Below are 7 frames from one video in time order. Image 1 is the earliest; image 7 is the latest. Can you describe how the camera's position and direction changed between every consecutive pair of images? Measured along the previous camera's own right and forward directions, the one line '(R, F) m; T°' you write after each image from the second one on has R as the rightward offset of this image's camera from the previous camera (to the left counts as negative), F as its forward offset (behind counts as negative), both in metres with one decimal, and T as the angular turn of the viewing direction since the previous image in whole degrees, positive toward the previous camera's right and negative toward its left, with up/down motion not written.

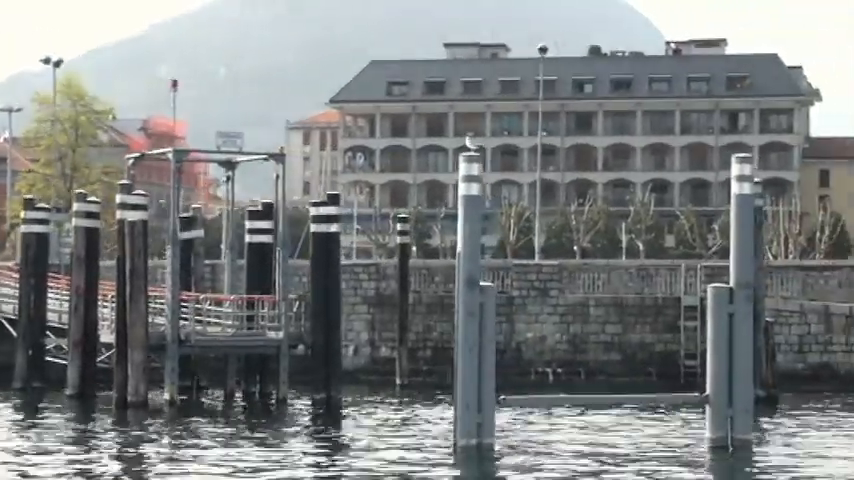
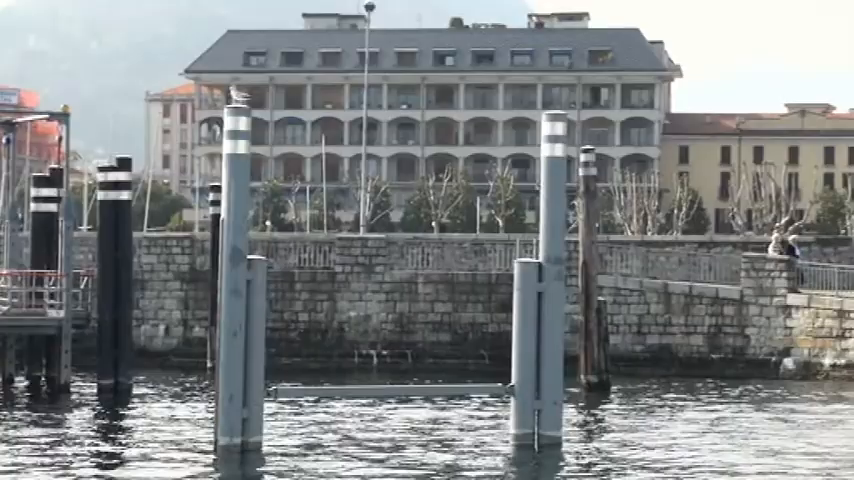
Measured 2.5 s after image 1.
(+1.1, +2.6) m; +4°
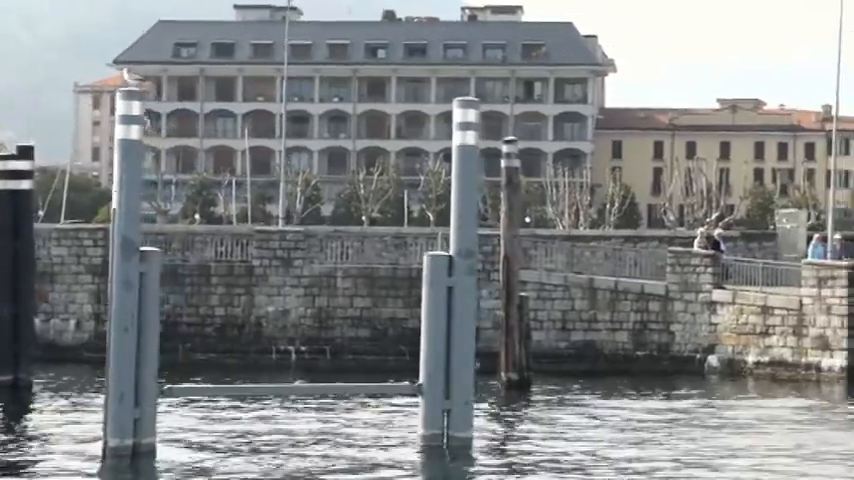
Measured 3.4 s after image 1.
(+0.3, +0.8) m; +2°
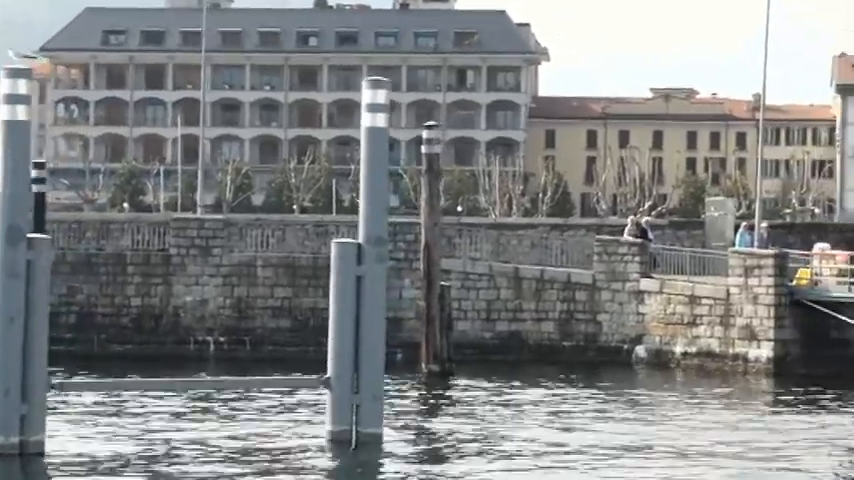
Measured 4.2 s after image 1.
(+0.3, +0.8) m; +2°
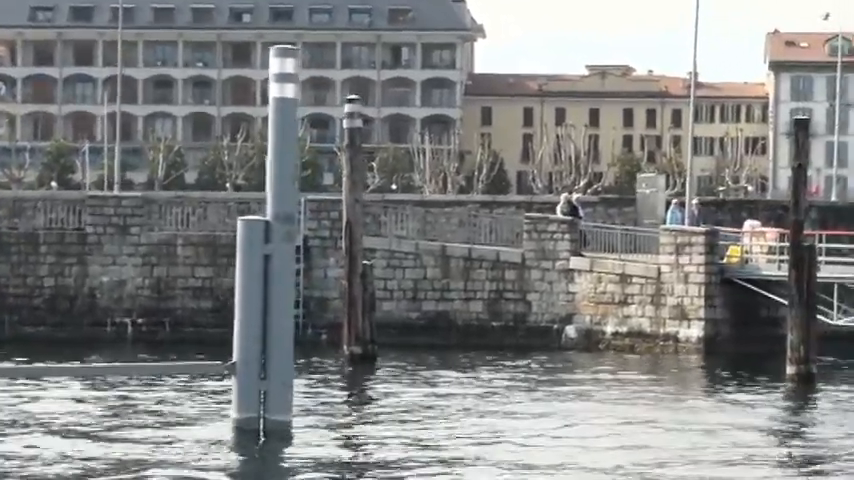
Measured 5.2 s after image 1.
(+0.3, +0.8) m; +2°
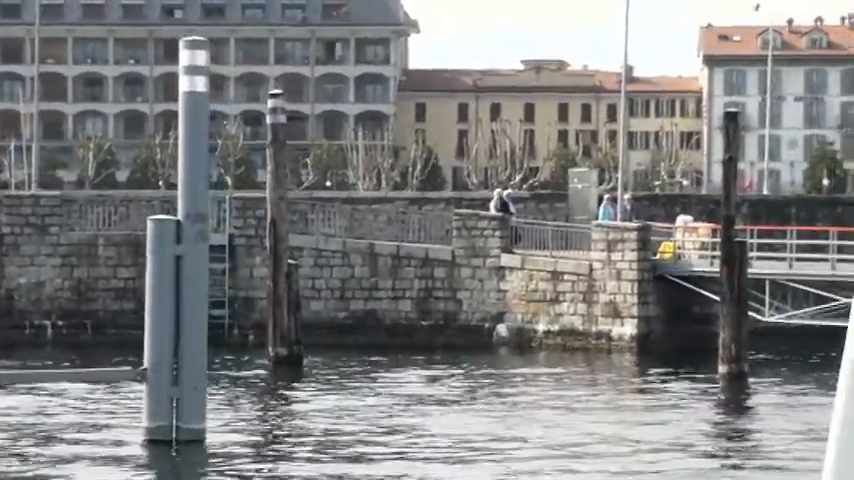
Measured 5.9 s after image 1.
(+0.2, +0.6) m; +2°
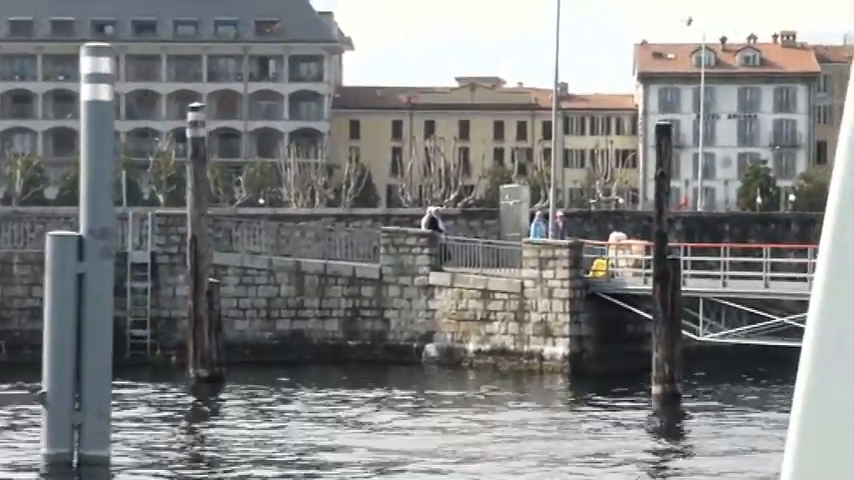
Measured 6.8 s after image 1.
(+0.2, +0.8) m; +2°
